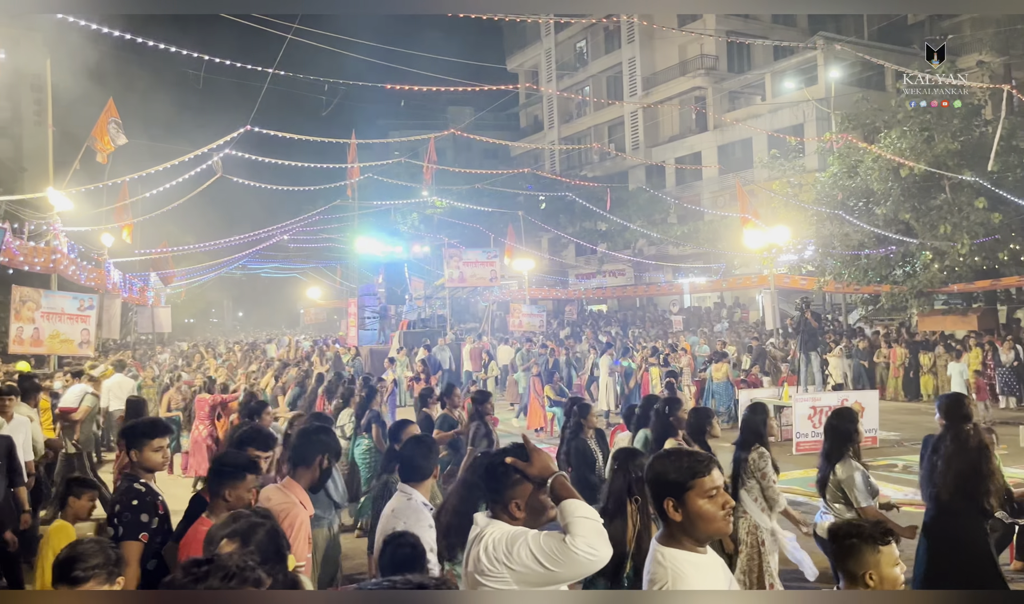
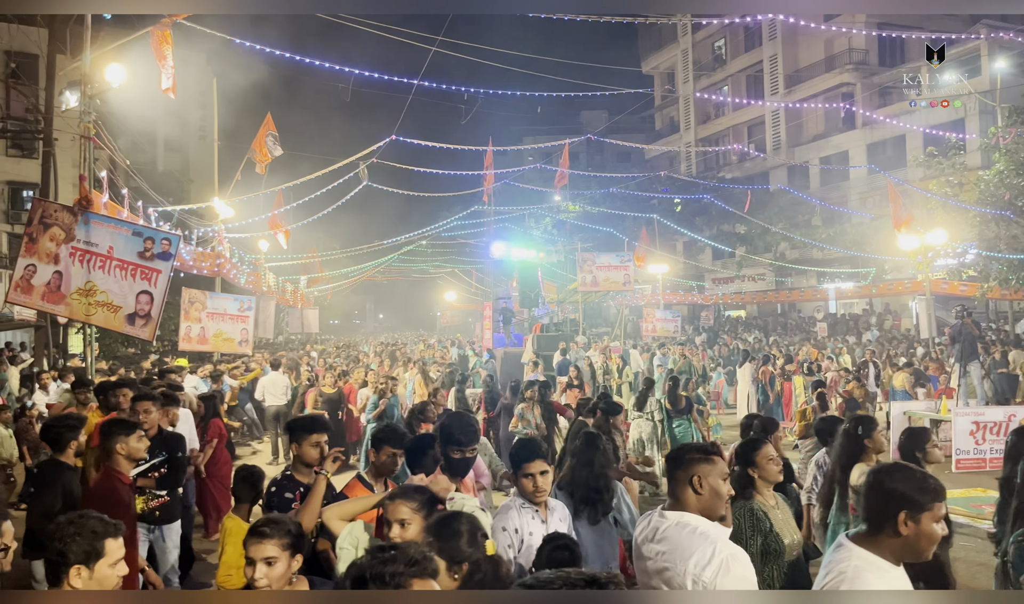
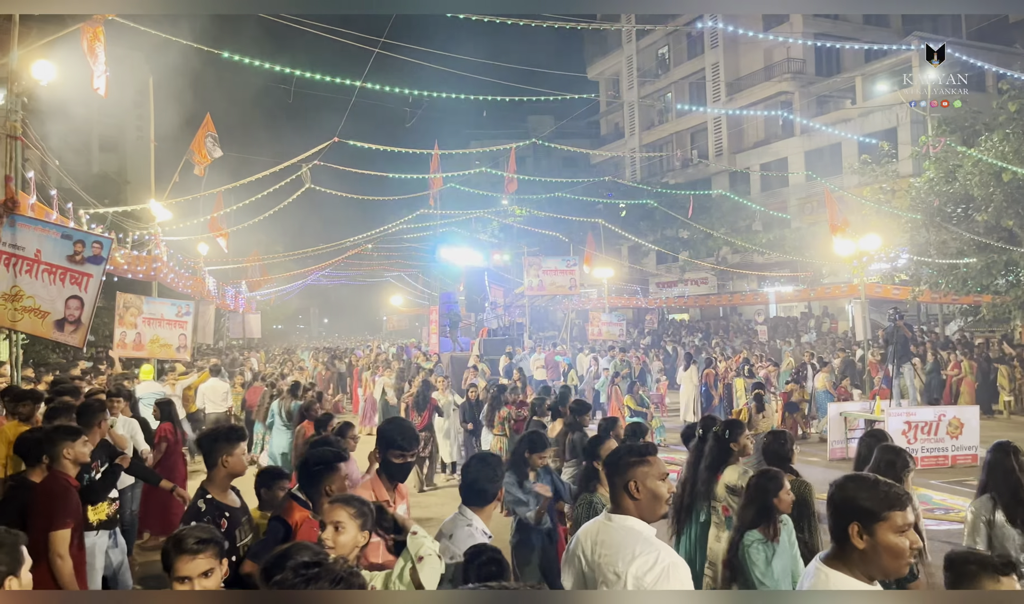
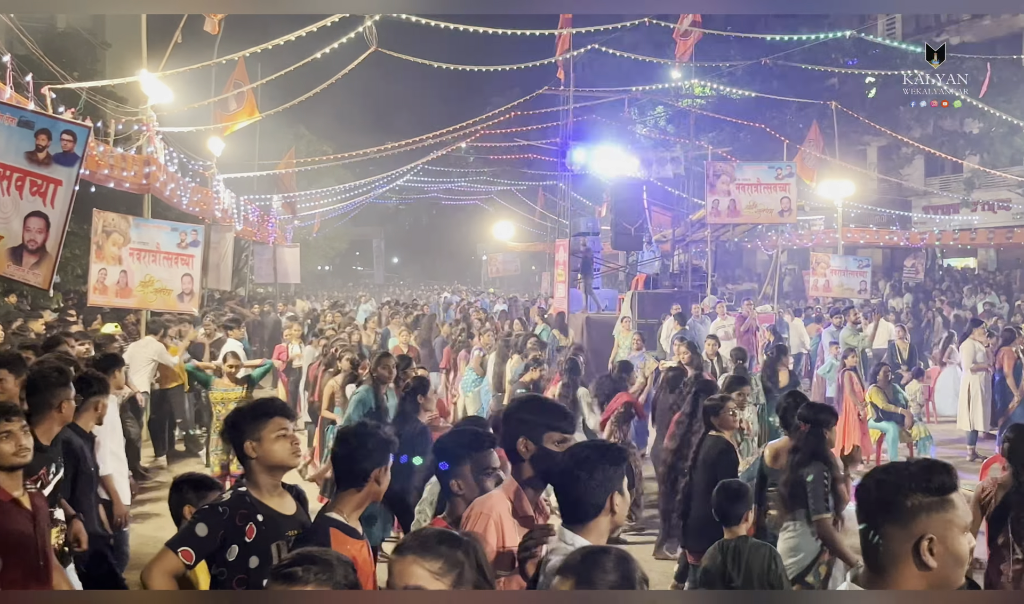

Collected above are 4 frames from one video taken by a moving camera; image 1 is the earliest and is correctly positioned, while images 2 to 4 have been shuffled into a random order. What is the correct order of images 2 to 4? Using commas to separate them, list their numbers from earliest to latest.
3, 2, 4
